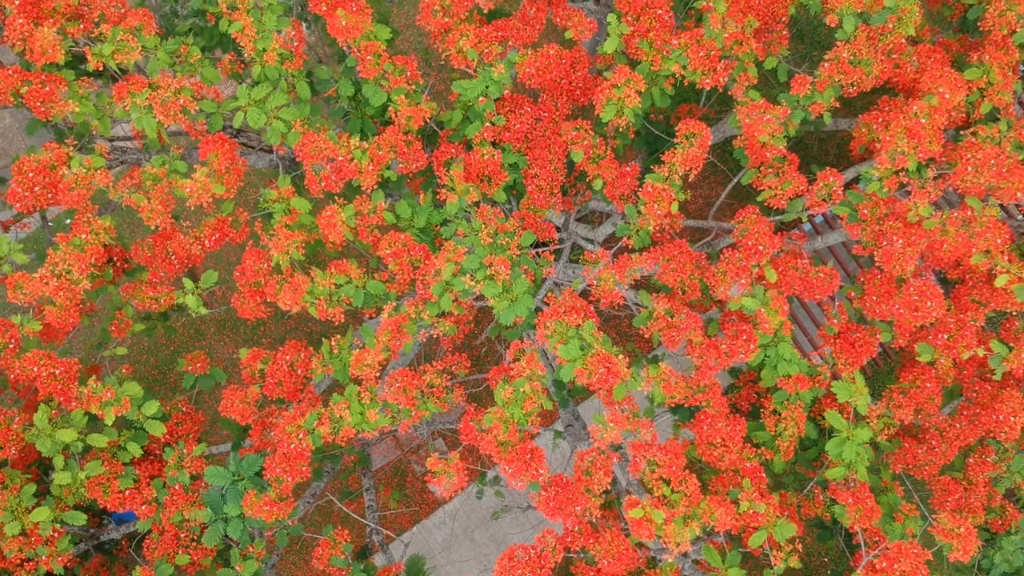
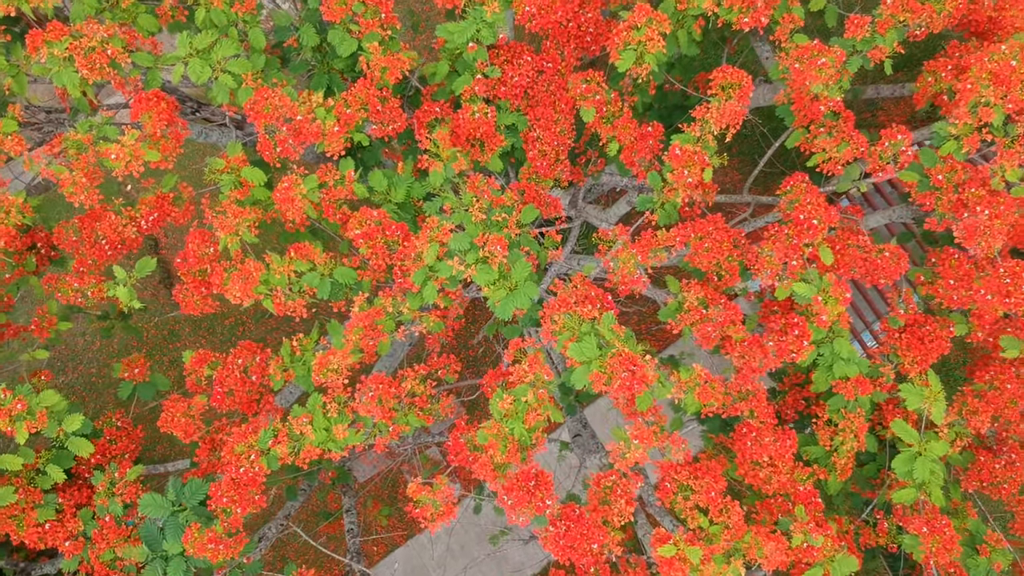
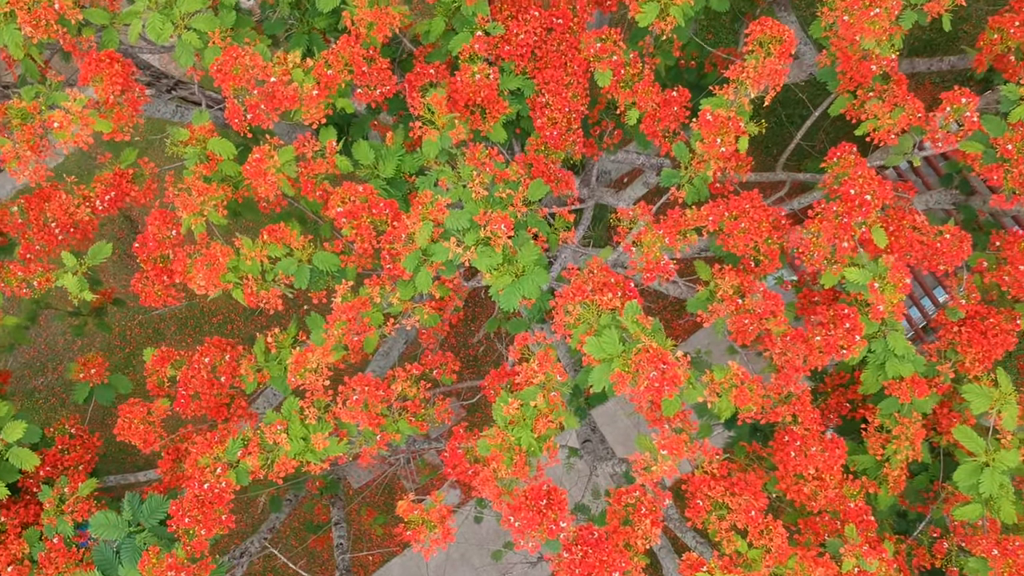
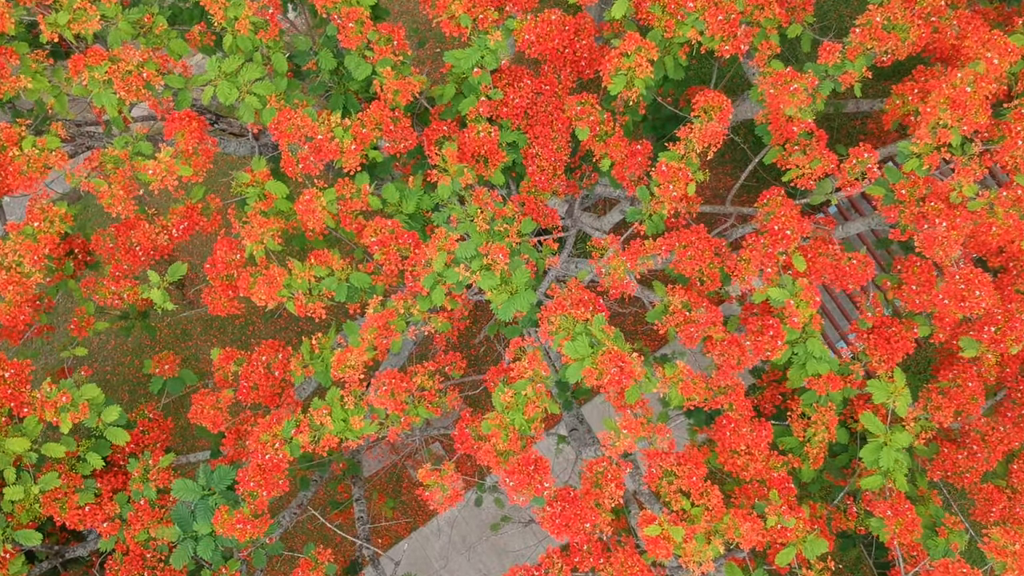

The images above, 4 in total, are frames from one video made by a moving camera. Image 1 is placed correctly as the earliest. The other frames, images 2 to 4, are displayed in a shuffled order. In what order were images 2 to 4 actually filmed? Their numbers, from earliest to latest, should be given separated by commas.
4, 2, 3
